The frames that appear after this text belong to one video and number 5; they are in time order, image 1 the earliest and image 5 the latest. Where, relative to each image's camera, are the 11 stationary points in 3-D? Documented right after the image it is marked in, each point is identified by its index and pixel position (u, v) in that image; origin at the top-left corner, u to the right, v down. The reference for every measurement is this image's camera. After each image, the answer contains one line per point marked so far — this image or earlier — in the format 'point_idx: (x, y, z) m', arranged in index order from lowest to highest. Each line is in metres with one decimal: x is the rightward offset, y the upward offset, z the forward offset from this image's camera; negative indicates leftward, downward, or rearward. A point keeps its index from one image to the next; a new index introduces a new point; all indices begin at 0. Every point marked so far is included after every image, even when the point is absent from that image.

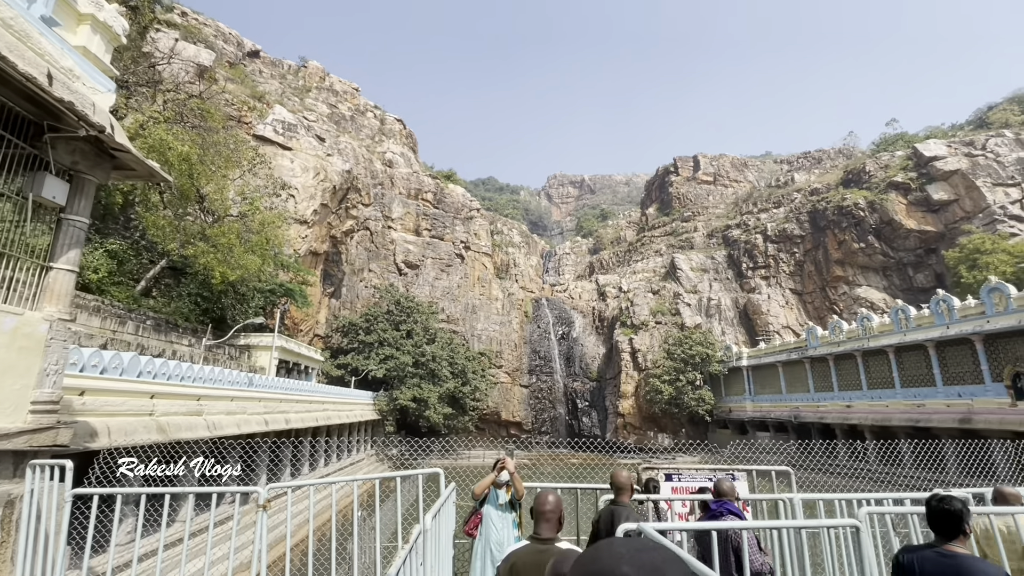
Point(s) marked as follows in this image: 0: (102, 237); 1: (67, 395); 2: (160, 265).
0: (-10.4, +1.3, +12.1) m
1: (-5.1, -1.2, +5.5) m
2: (-9.4, +0.6, +12.7) m
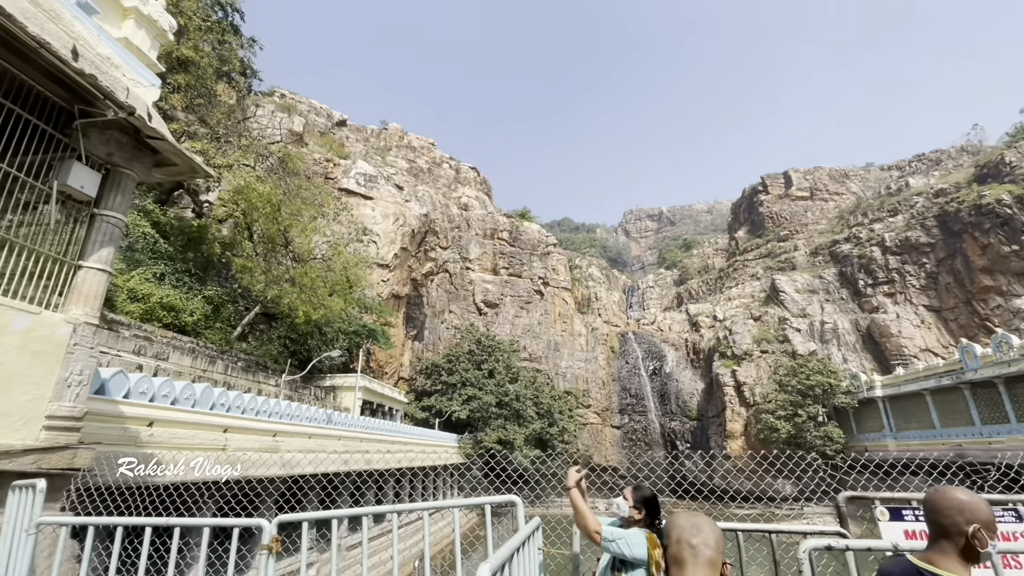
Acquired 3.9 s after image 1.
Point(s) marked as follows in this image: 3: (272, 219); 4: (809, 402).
0: (-8.3, +0.1, +12.8) m
1: (-4.1, -1.5, +5.2) m
2: (-7.2, -0.6, +13.2) m
3: (-6.2, +1.8, +12.3) m
4: (+12.0, -4.6, +19.3) m
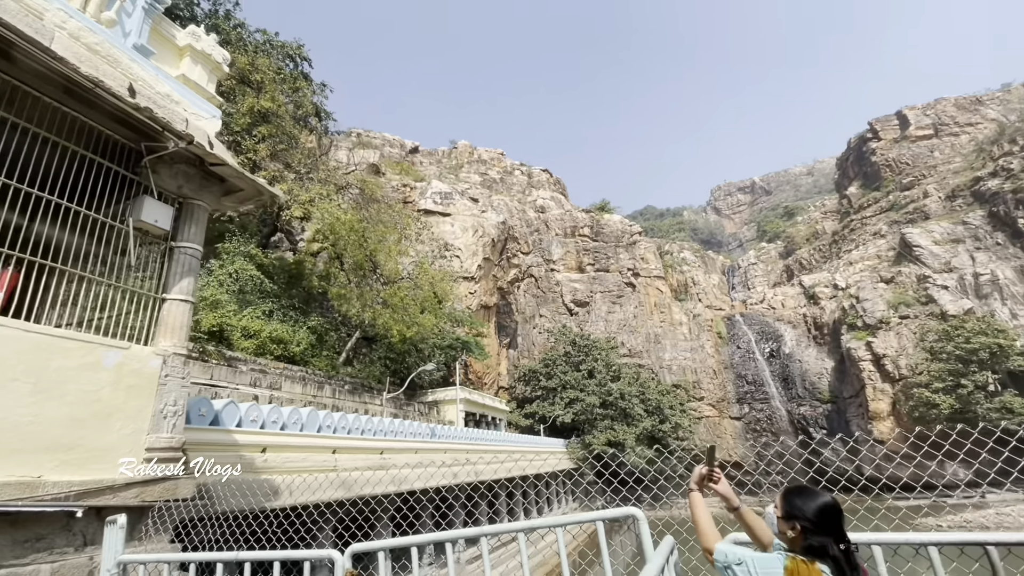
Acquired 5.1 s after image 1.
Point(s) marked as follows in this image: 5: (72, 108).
0: (-5.9, -0.8, +13.7) m
1: (-3.0, -1.9, +5.4) m
2: (-4.6, -1.4, +13.8) m
3: (-4.2, +1.1, +12.9) m
4: (+15.7, -2.8, +16.2) m
5: (-2.7, +1.1, +2.9) m
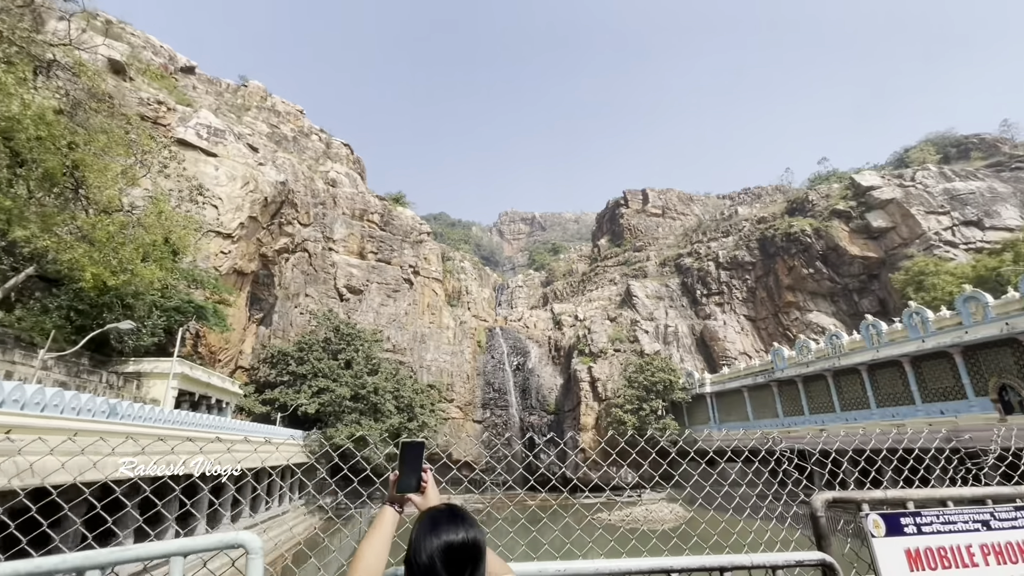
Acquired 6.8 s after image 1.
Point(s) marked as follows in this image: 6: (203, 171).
0: (-11.3, +1.2, +9.3) m
1: (-5.3, -0.8, +3.1) m
2: (-10.4, +0.4, +10.0) m
3: (-9.1, +2.7, +9.4) m
4: (+6.2, -4.8, +21.0) m
5: (-3.4, +1.9, +1.1) m
6: (-11.6, +4.4, +17.7) m
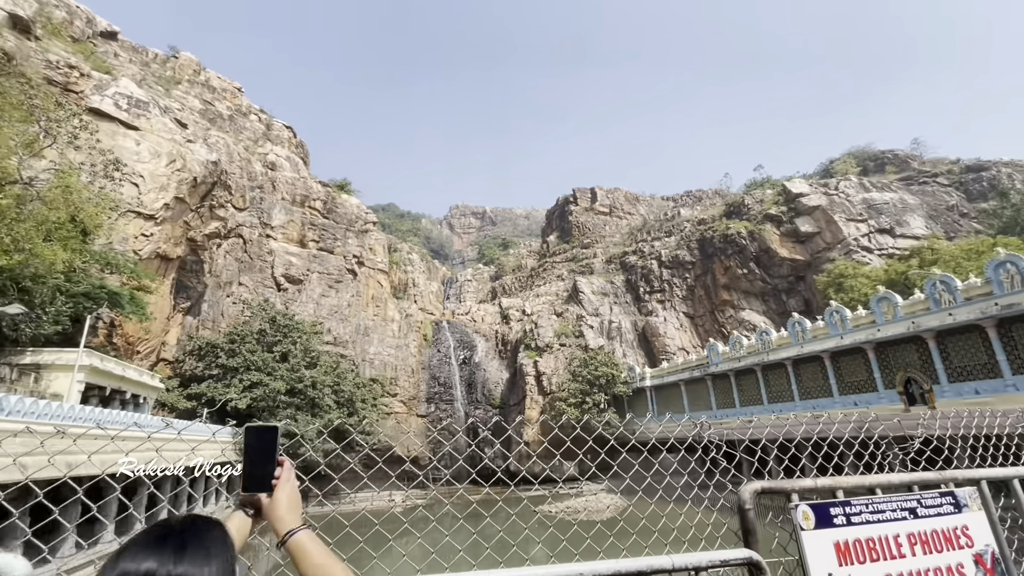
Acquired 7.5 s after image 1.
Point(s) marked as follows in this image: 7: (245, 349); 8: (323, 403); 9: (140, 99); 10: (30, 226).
0: (-12.3, +1.6, +7.9) m
1: (-5.7, -0.6, +2.3) m
2: (-11.4, +0.8, +8.6) m
3: (-10.0, +3.1, +8.2) m
4: (+3.8, -4.6, +21.4) m
5: (-3.5, +2.0, +0.5) m
6: (-13.3, +4.9, +16.1) m
7: (-9.8, -2.2, +17.5) m
8: (-6.9, -4.2, +17.4) m
9: (-14.4, +7.3, +18.4) m
10: (-9.5, +1.2, +9.4) m
